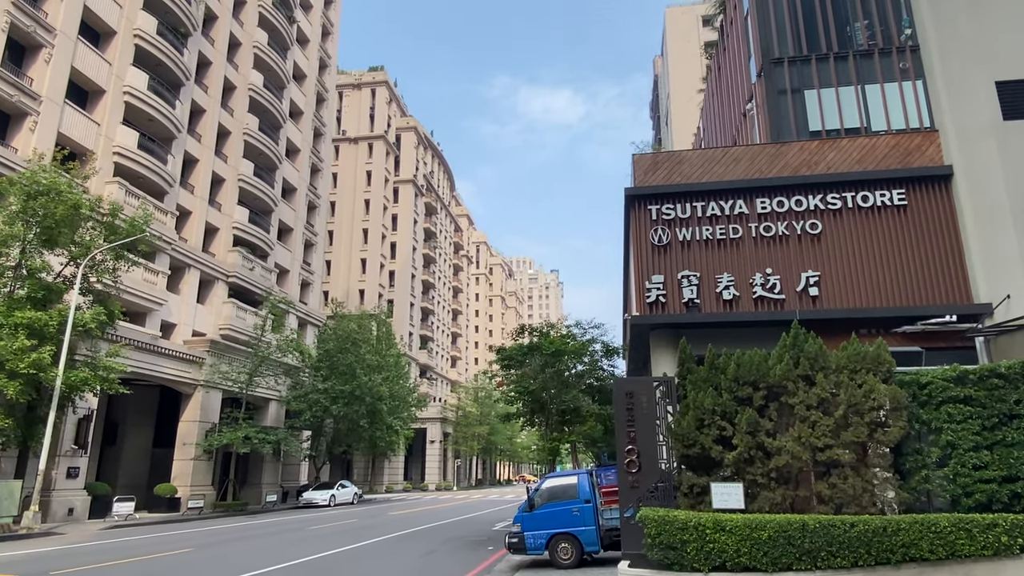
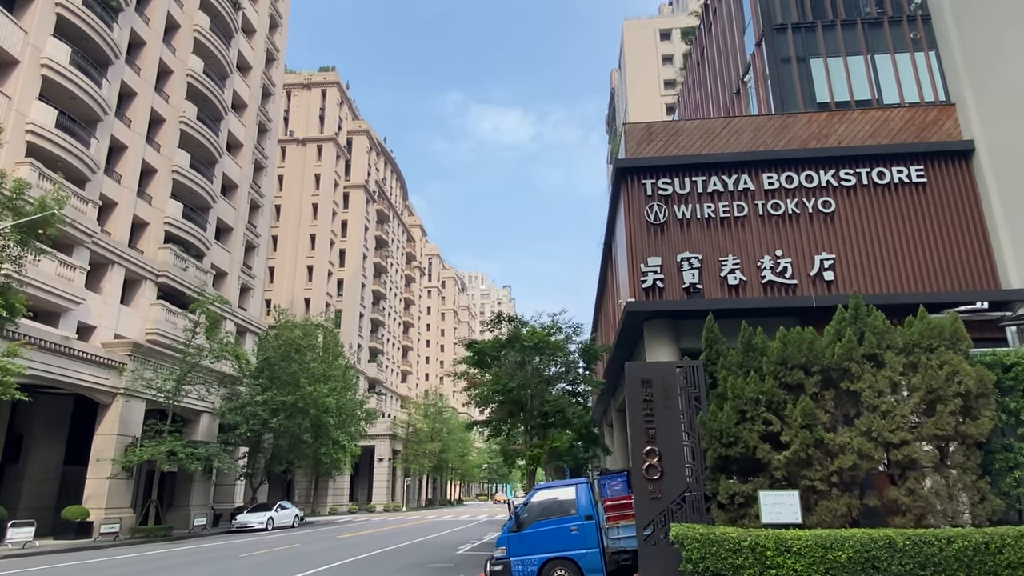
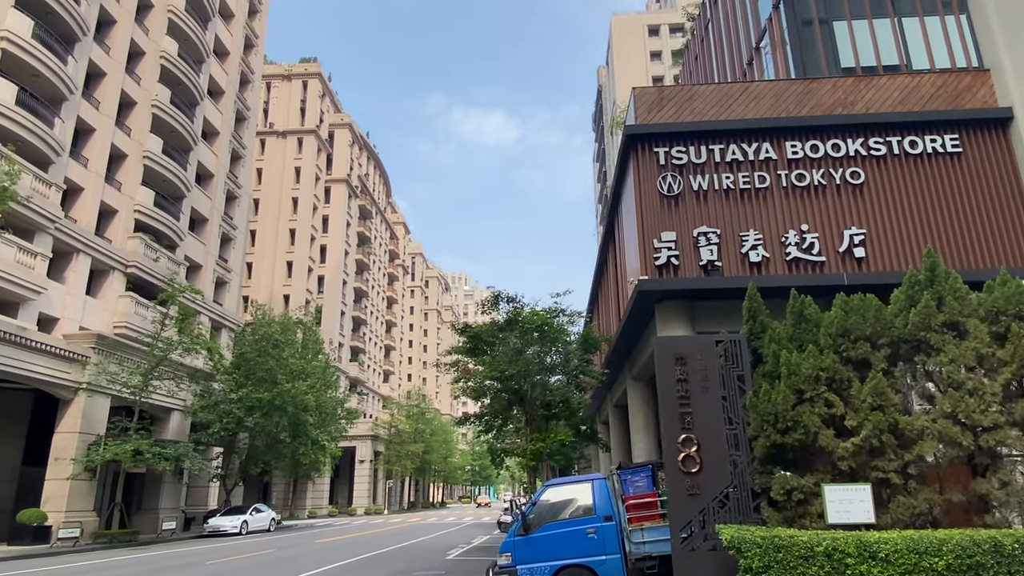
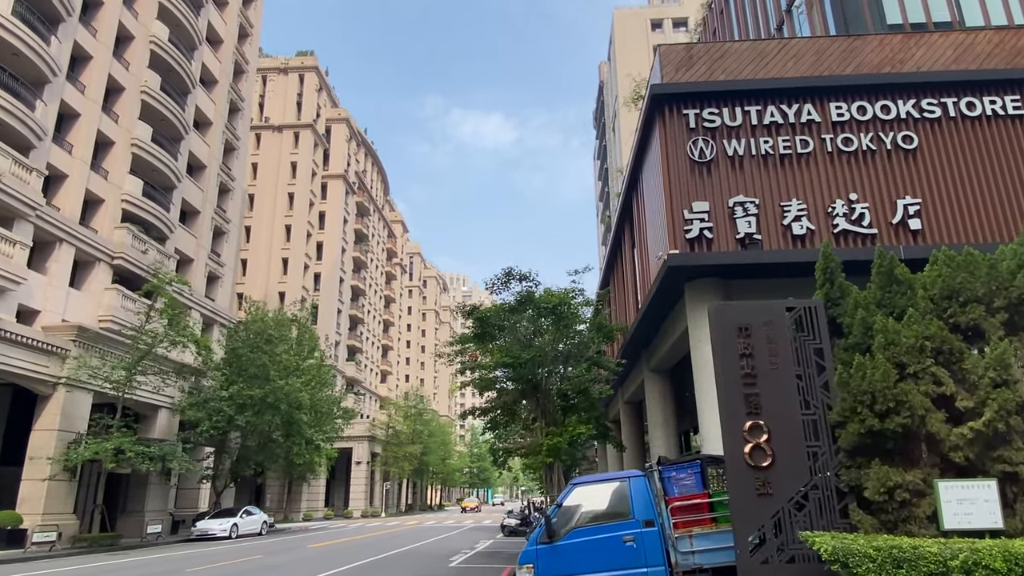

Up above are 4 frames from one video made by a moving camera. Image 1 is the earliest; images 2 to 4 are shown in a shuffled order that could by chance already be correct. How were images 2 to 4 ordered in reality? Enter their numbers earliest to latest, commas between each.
2, 3, 4
